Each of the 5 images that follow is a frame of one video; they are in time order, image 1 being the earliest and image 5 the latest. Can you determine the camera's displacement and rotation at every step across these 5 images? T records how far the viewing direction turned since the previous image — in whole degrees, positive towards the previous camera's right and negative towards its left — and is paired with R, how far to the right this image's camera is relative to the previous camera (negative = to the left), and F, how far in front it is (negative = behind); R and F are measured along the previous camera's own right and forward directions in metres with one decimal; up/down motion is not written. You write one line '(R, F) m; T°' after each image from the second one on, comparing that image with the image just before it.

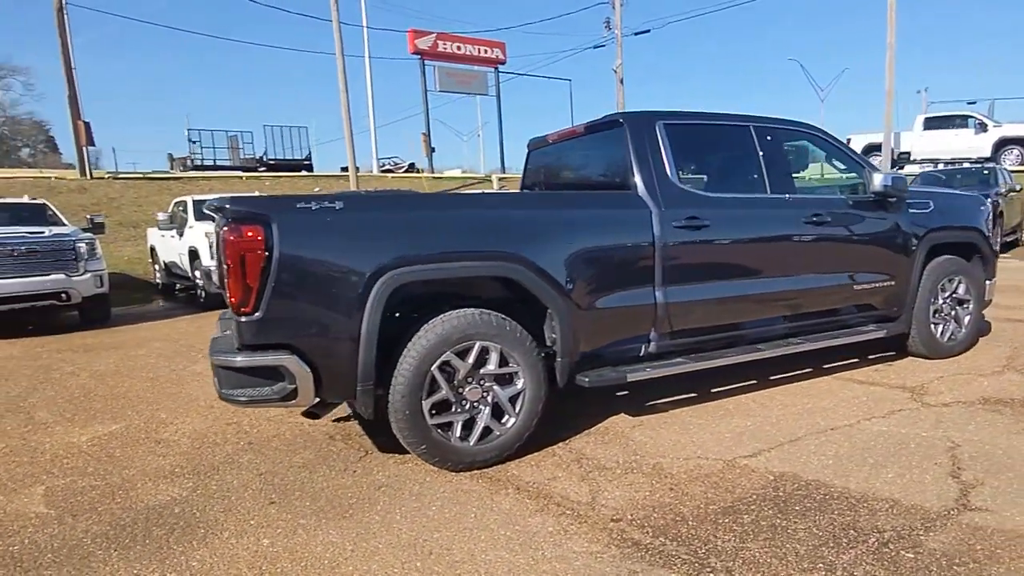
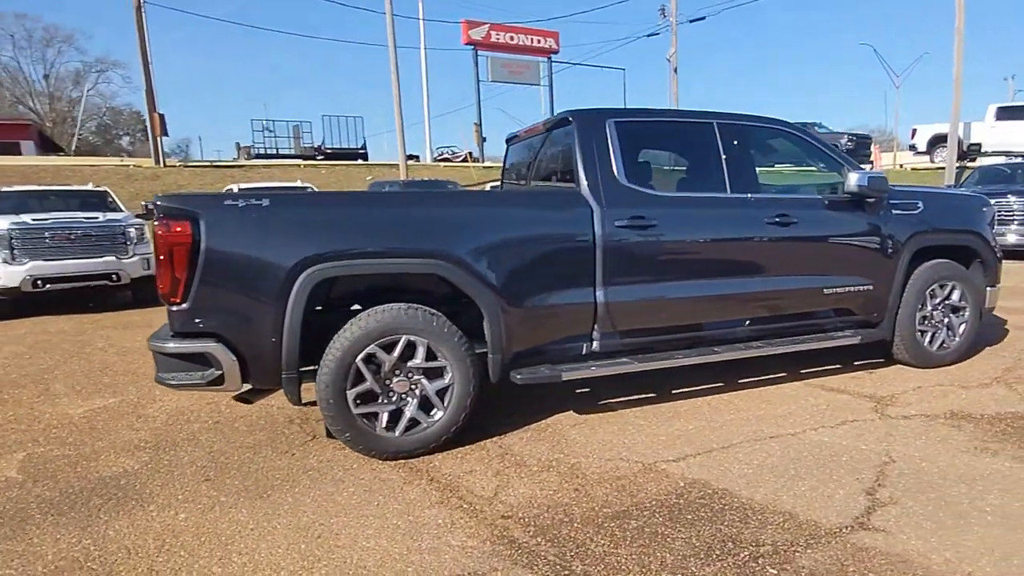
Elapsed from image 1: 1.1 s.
(+0.7, 0.0) m; -6°
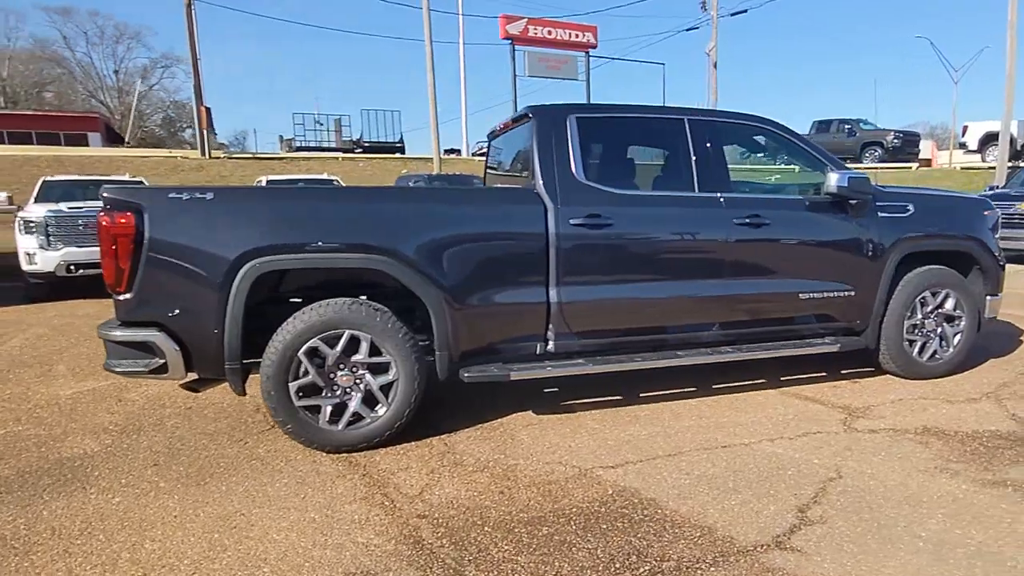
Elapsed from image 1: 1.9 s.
(+0.5, +0.1) m; -4°
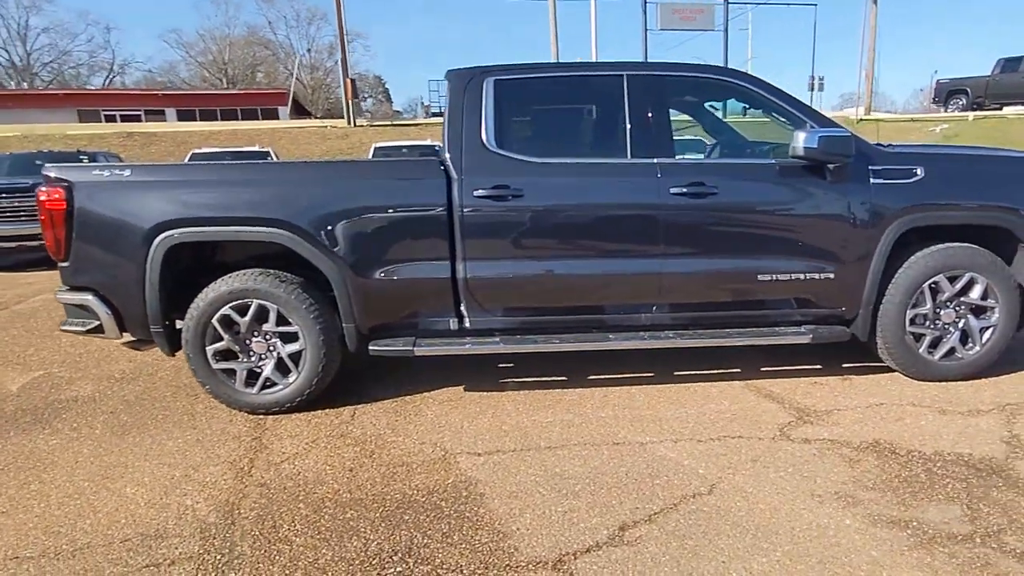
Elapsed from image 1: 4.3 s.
(+1.4, +0.3) m; -14°
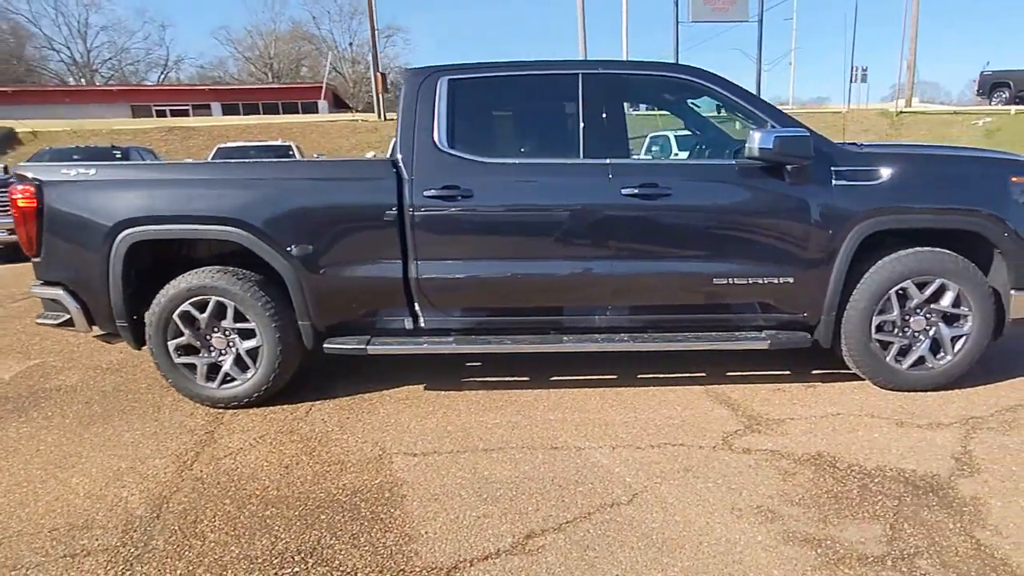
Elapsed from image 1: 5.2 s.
(+0.5, 0.0) m; -3°
